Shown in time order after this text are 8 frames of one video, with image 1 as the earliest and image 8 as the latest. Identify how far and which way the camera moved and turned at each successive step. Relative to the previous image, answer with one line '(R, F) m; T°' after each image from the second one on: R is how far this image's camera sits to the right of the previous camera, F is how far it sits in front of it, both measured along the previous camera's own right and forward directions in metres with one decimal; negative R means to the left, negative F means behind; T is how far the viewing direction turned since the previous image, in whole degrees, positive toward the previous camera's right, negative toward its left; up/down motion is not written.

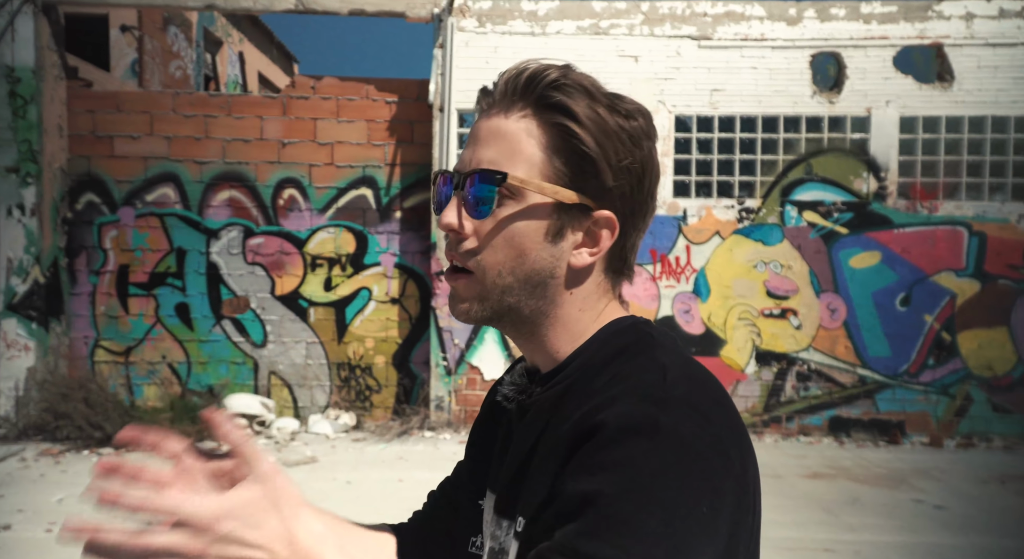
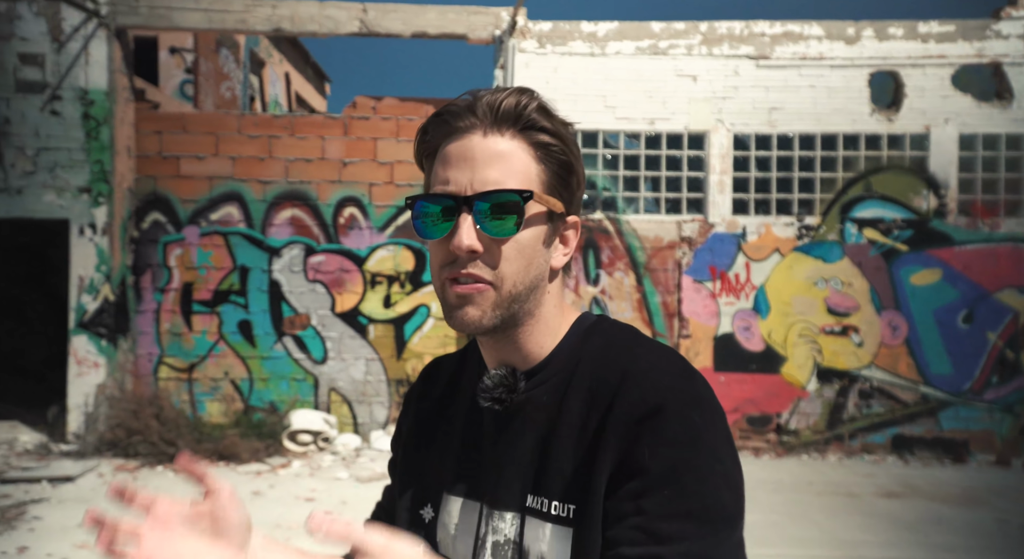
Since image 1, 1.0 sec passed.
(-0.5, -0.1) m; -1°
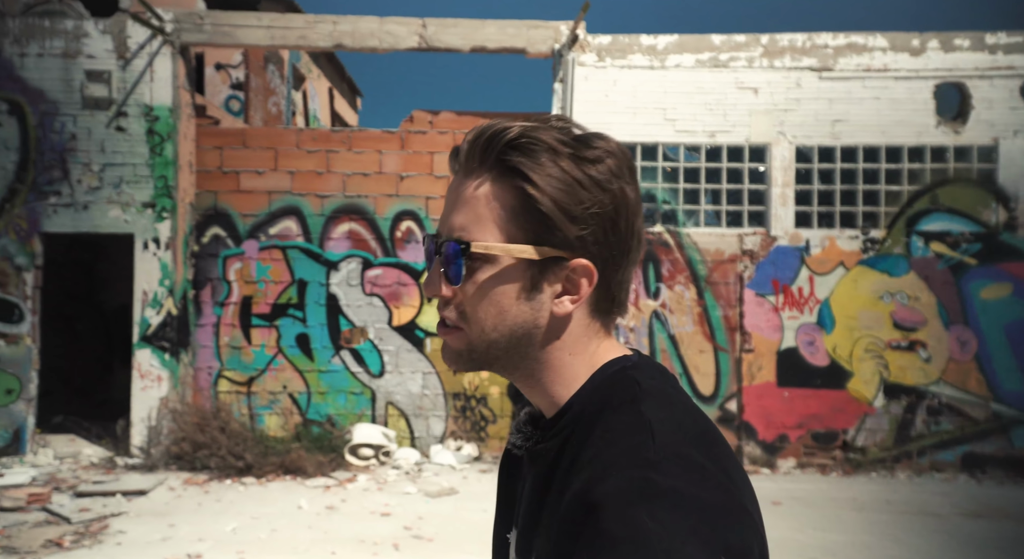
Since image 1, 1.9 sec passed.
(-0.4, 0.0) m; -1°
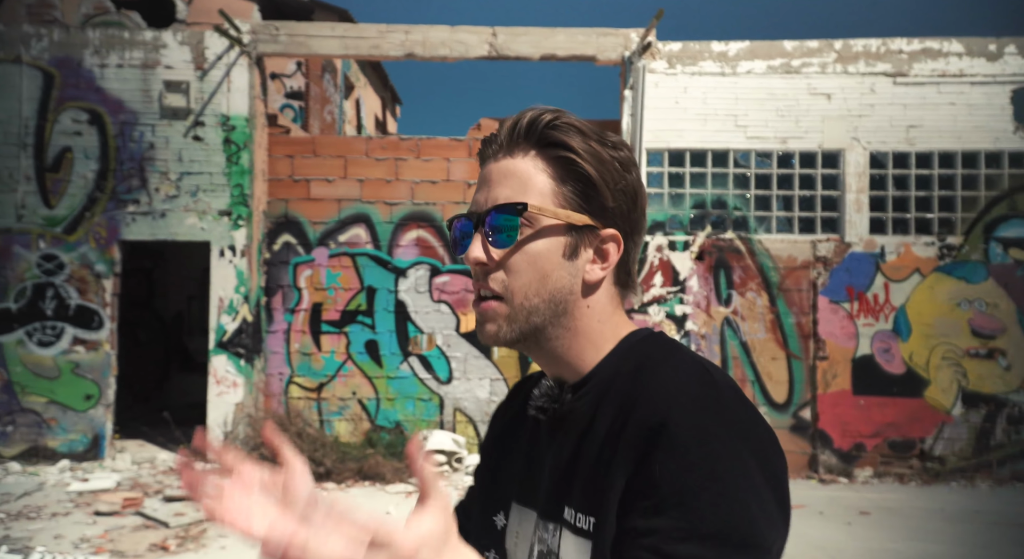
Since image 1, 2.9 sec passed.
(-0.5, 0.0) m; -1°
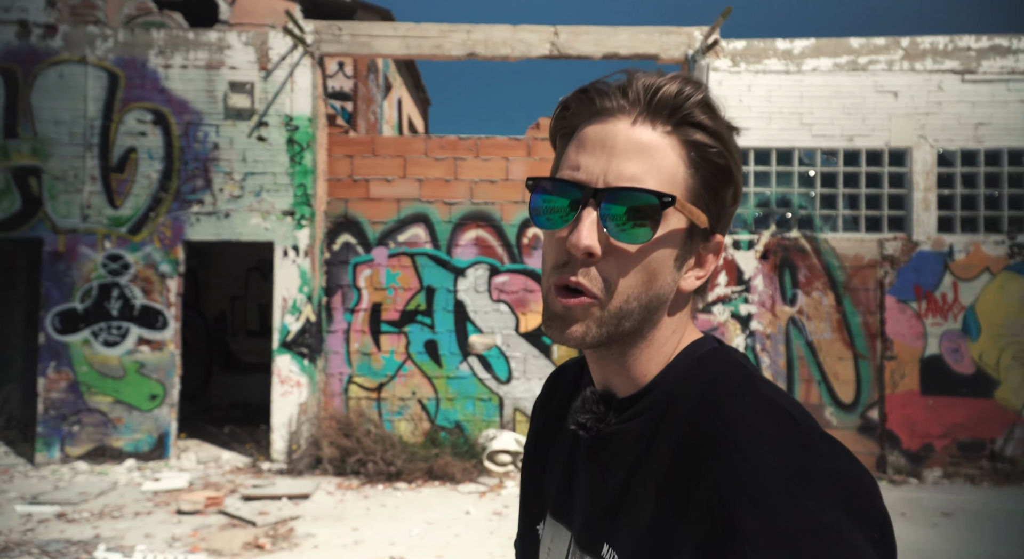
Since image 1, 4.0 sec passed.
(-0.6, 0.0) m; -1°
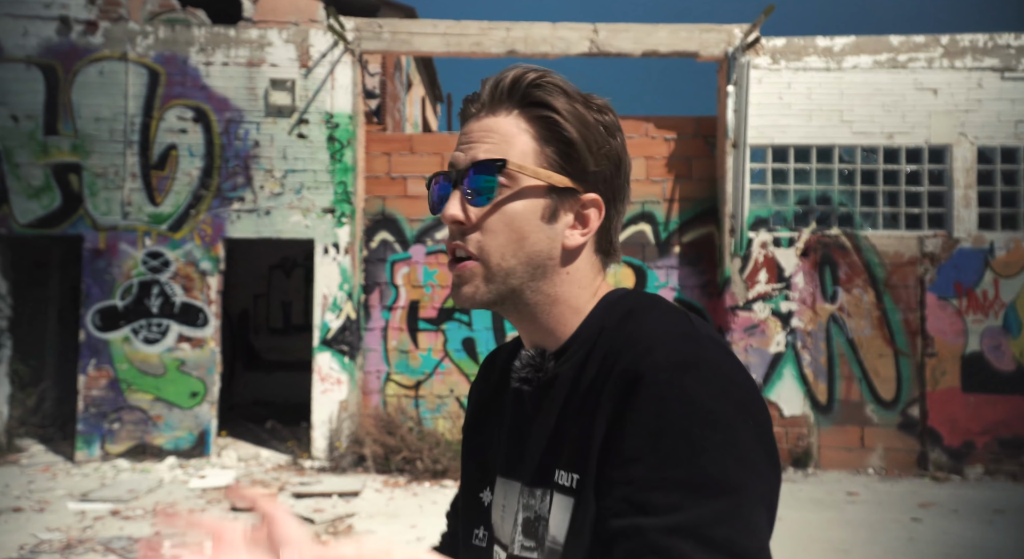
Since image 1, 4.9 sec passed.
(-0.4, 0.0) m; 0°
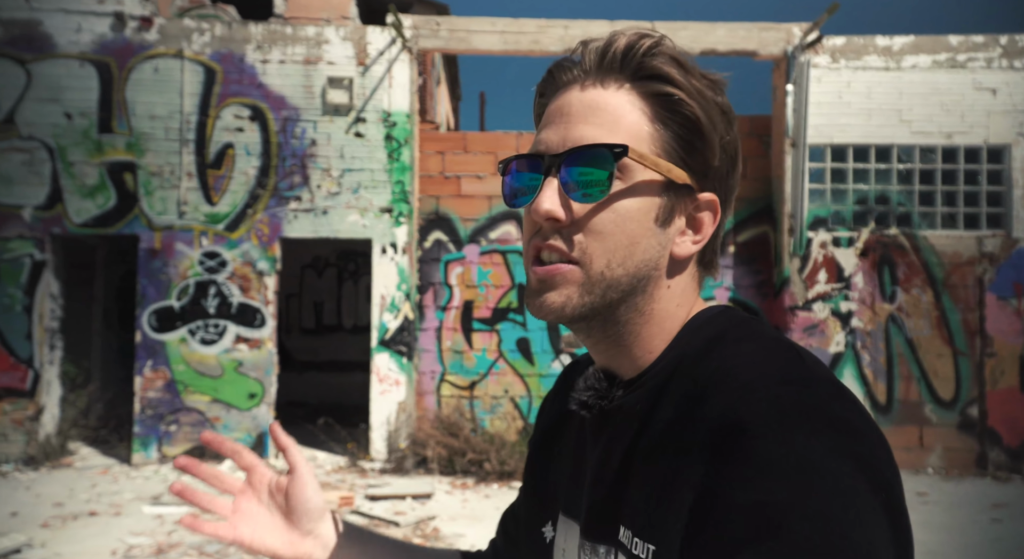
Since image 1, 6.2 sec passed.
(-0.7, 0.0) m; +1°
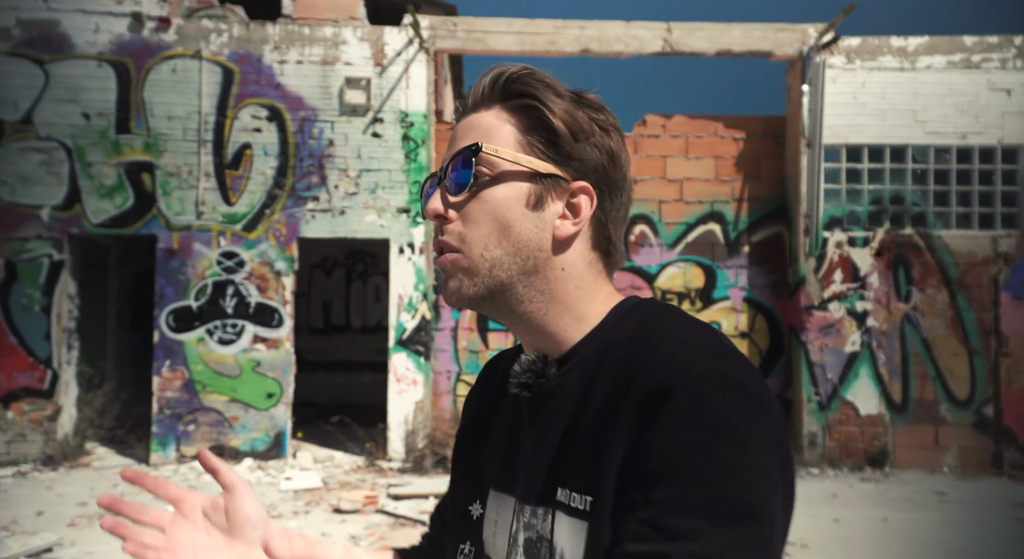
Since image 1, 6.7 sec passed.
(-0.2, 0.0) m; 0°
